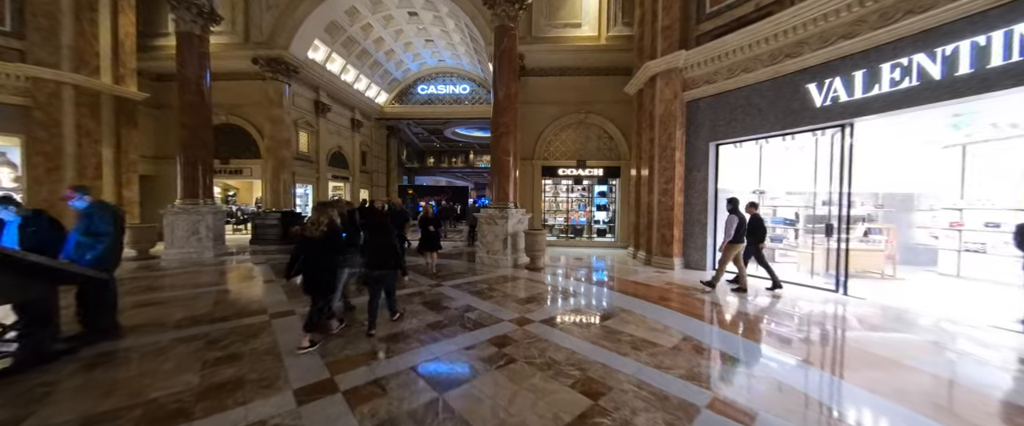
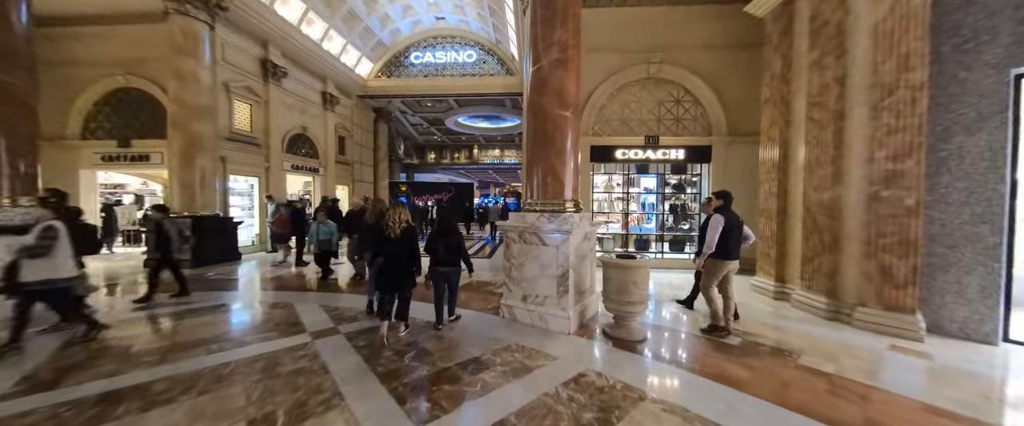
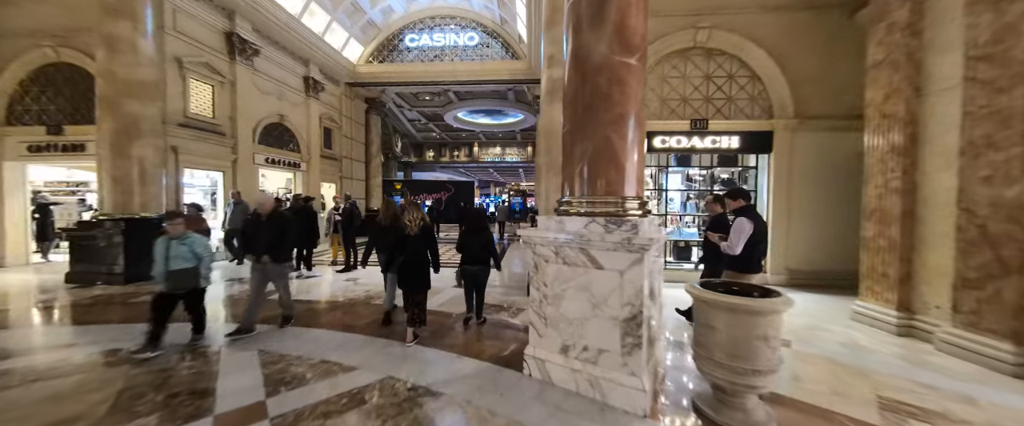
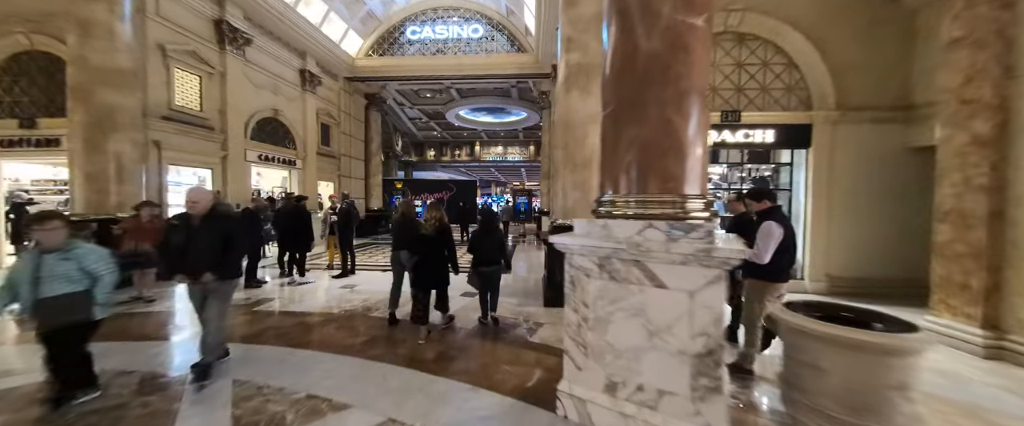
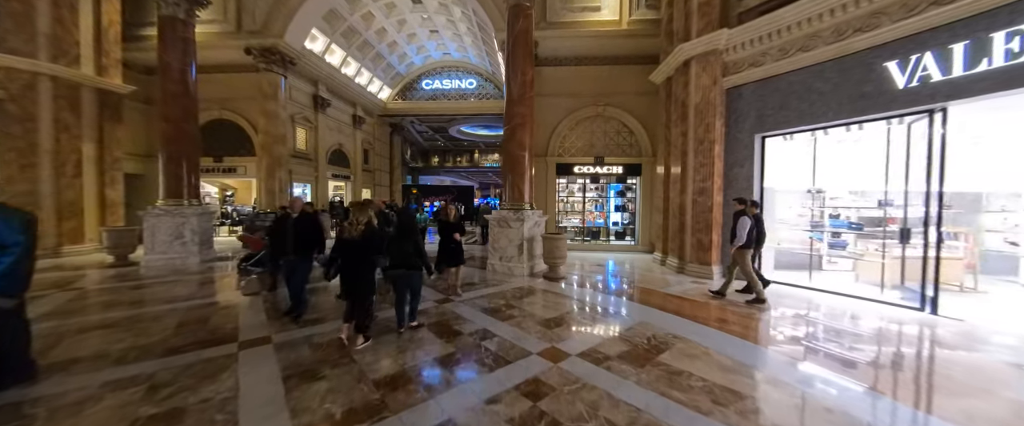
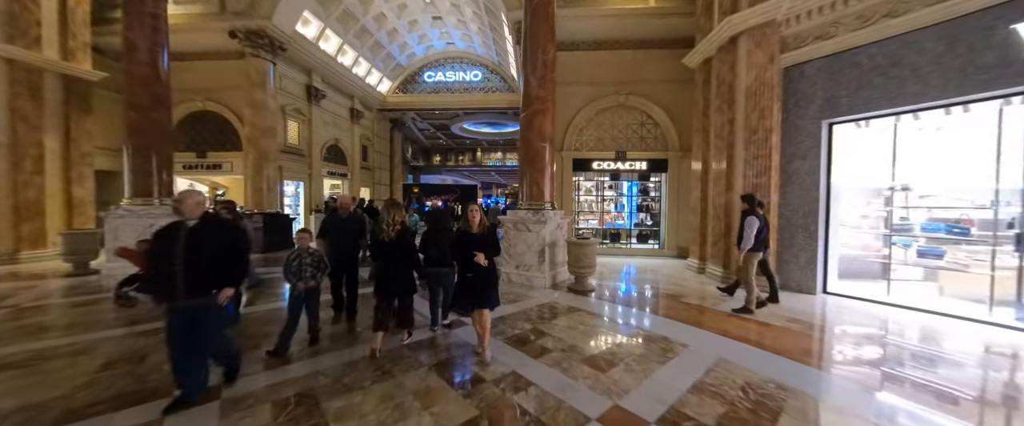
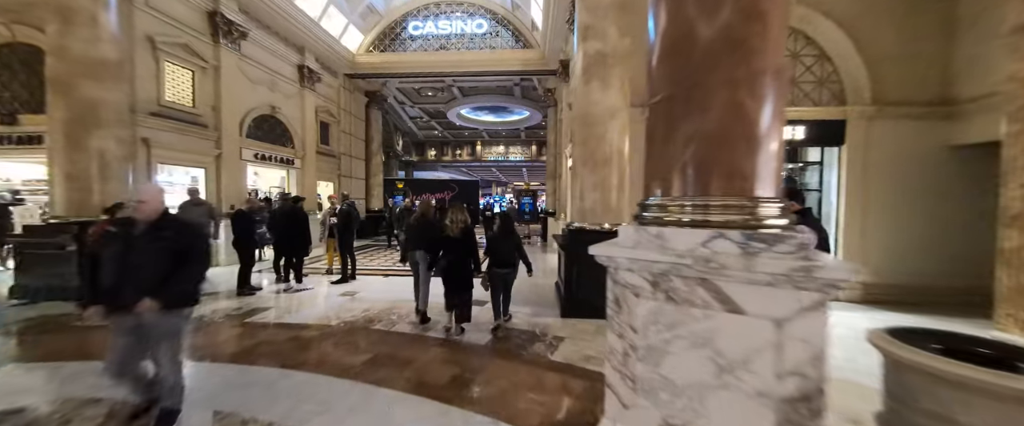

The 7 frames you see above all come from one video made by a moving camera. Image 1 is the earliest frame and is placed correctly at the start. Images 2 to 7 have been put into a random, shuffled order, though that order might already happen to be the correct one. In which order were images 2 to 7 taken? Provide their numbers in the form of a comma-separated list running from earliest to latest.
5, 6, 2, 3, 4, 7
